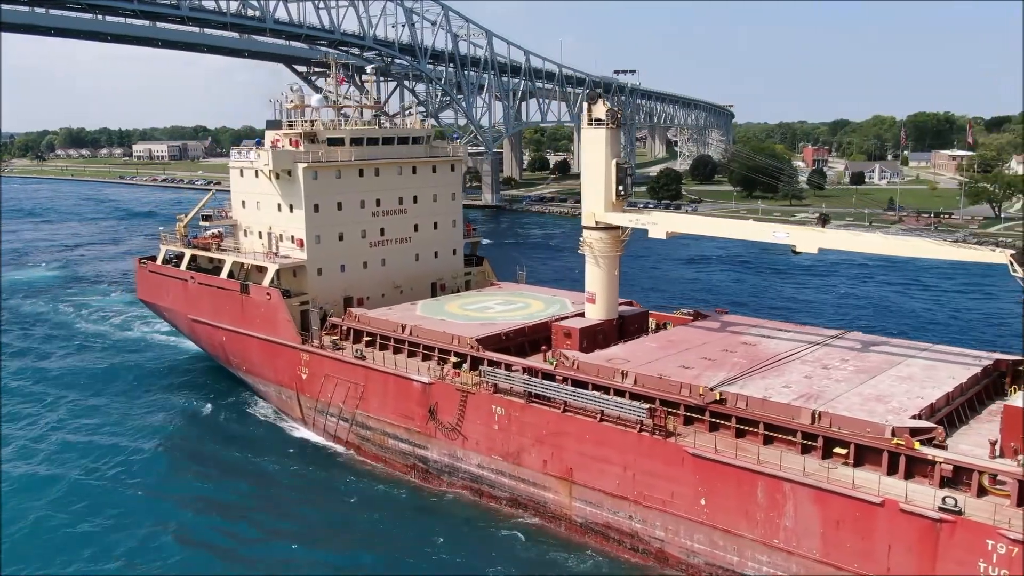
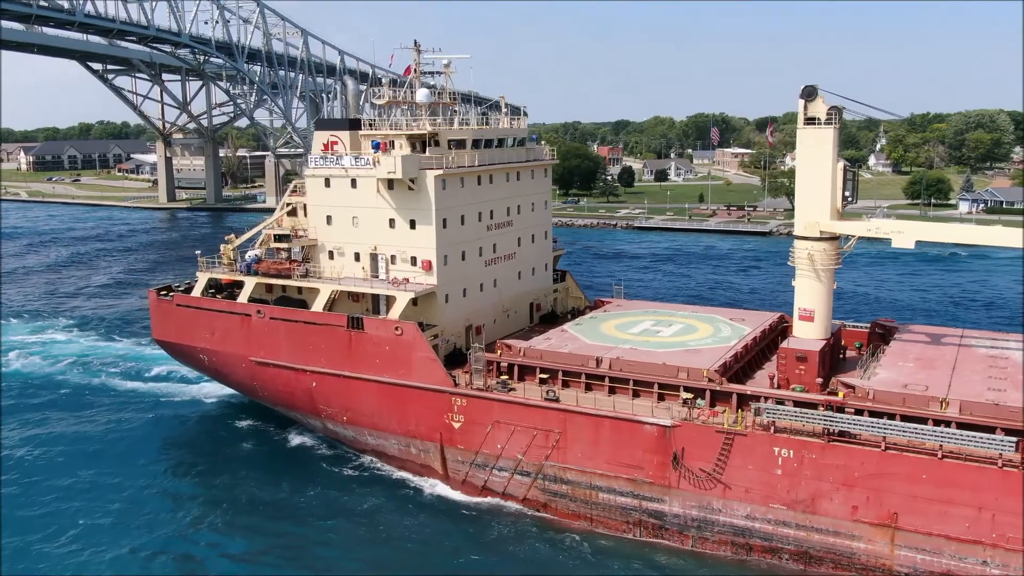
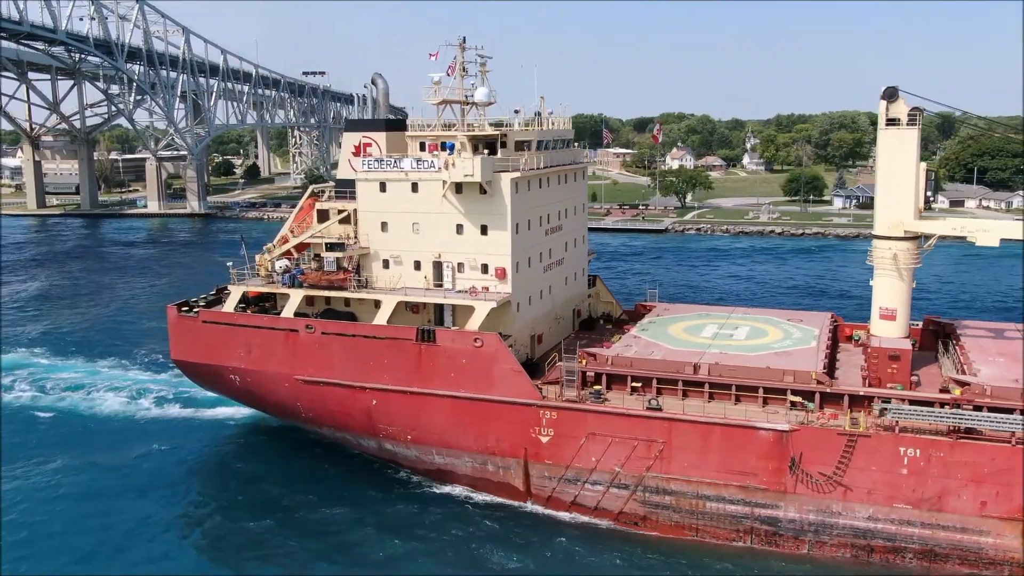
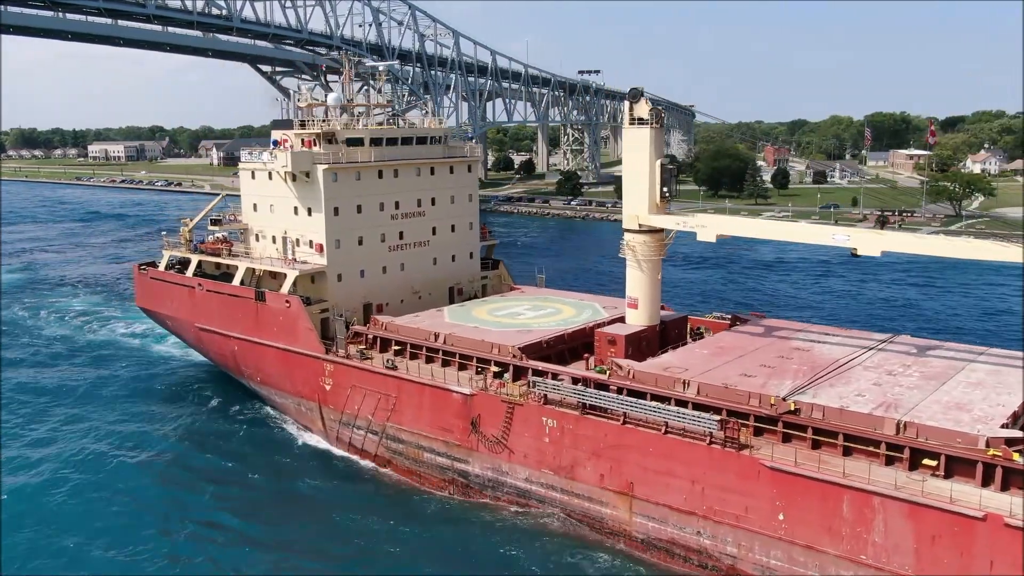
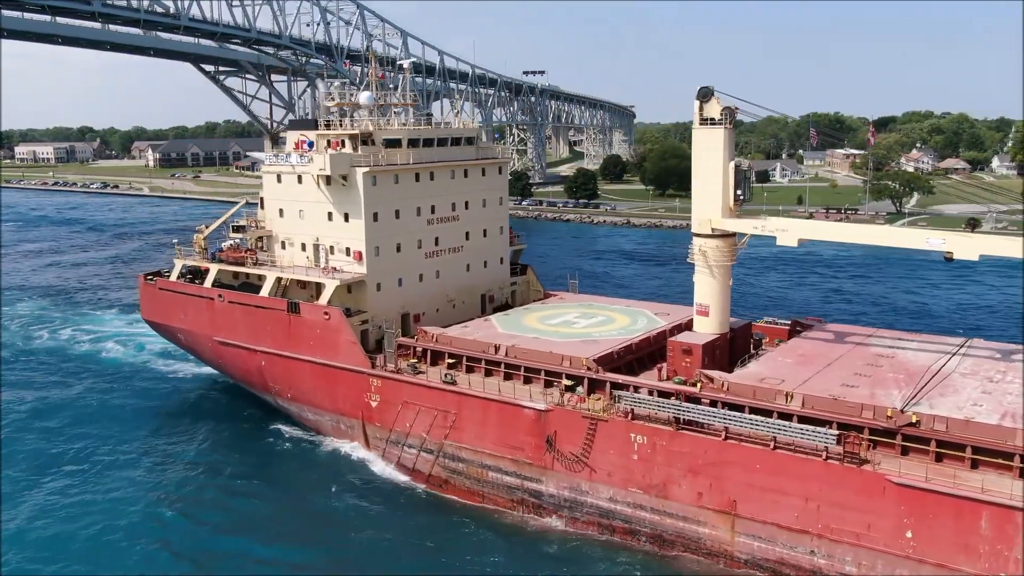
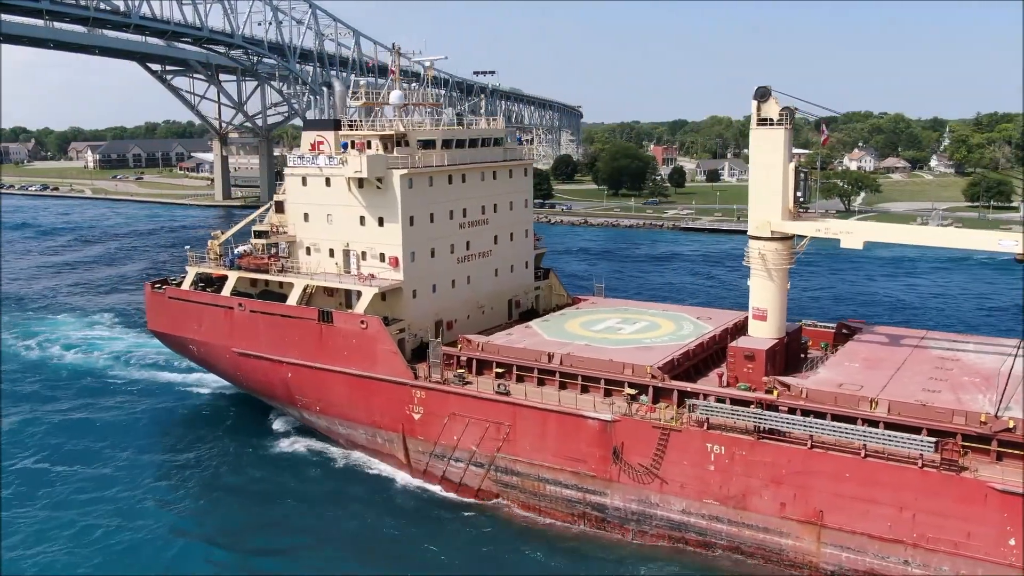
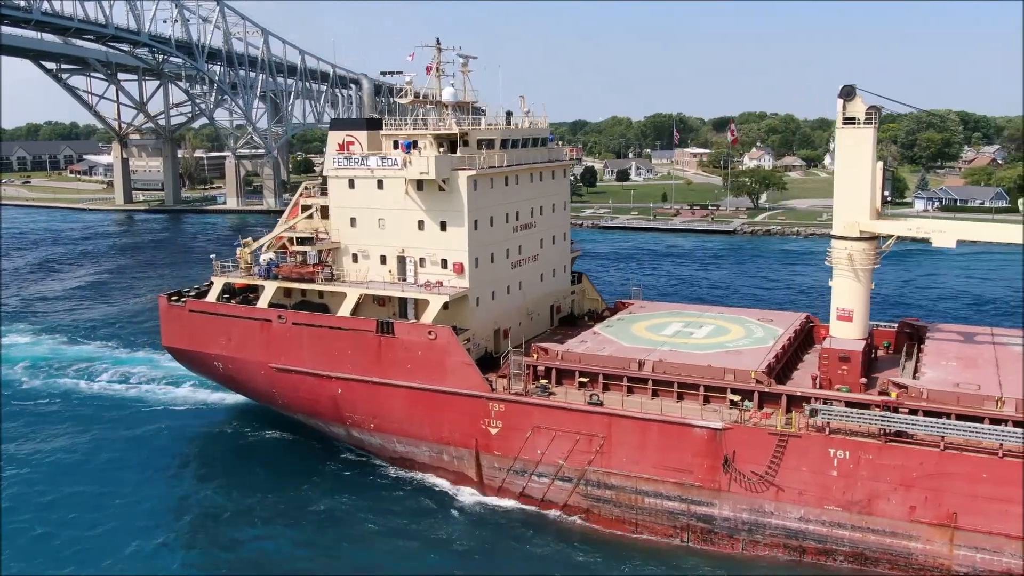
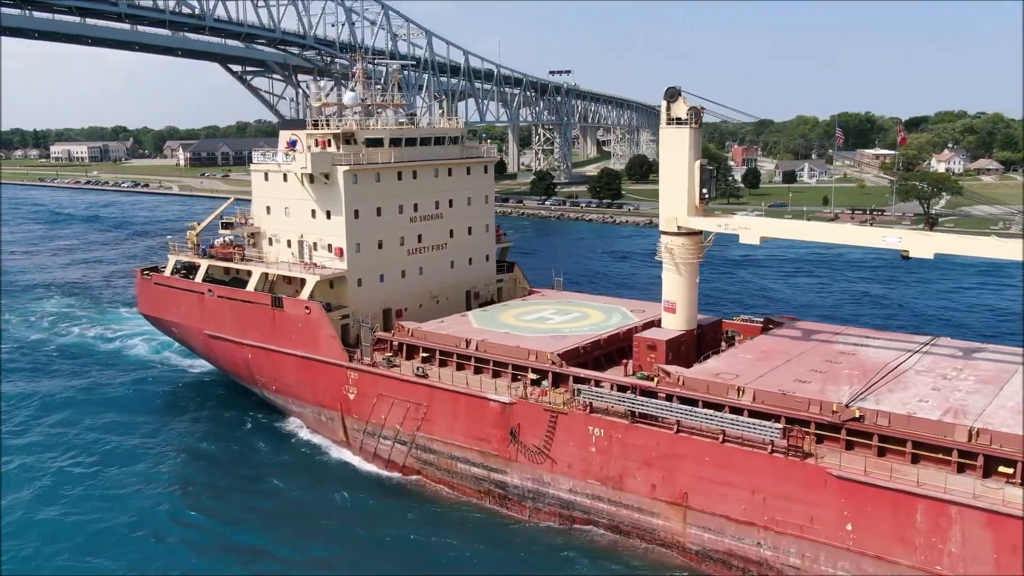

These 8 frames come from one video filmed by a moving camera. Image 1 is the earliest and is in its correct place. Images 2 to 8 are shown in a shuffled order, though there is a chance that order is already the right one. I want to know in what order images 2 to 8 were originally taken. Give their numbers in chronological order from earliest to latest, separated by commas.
4, 8, 5, 6, 2, 7, 3
